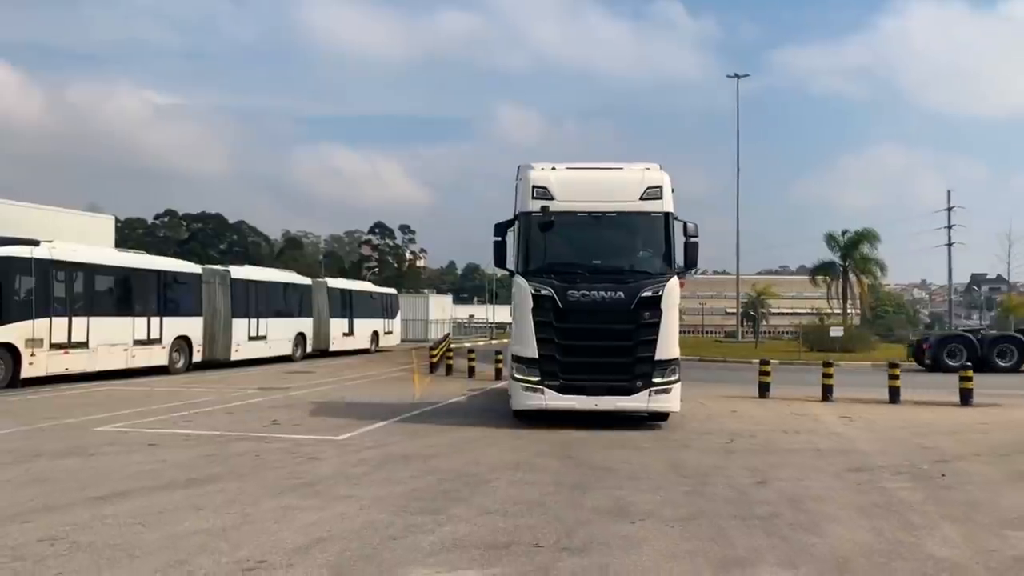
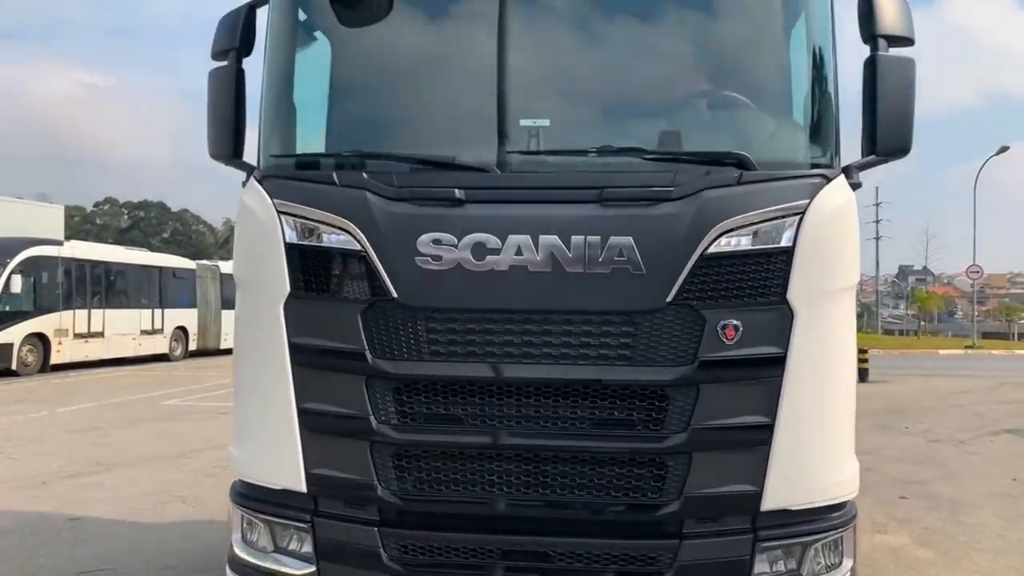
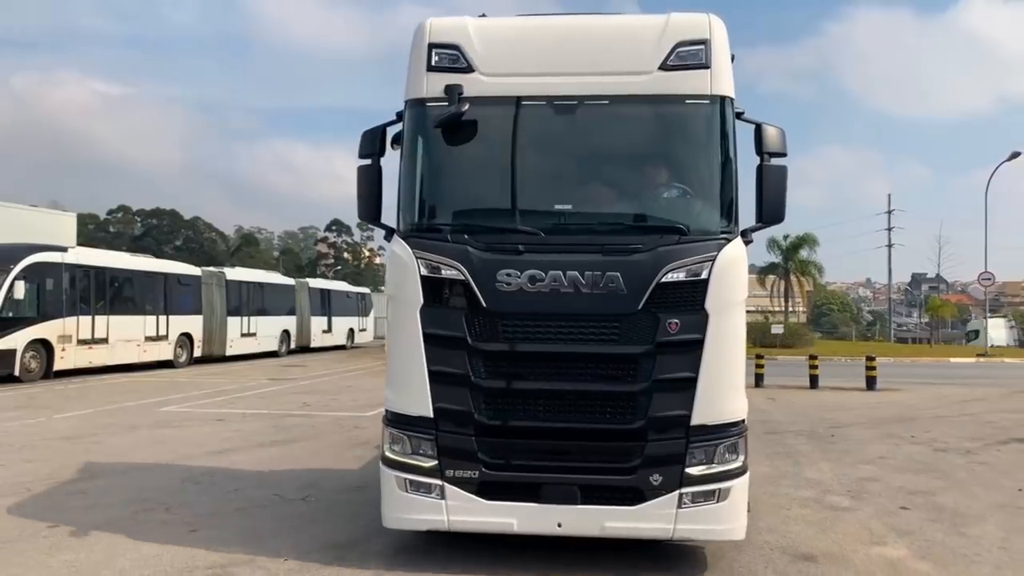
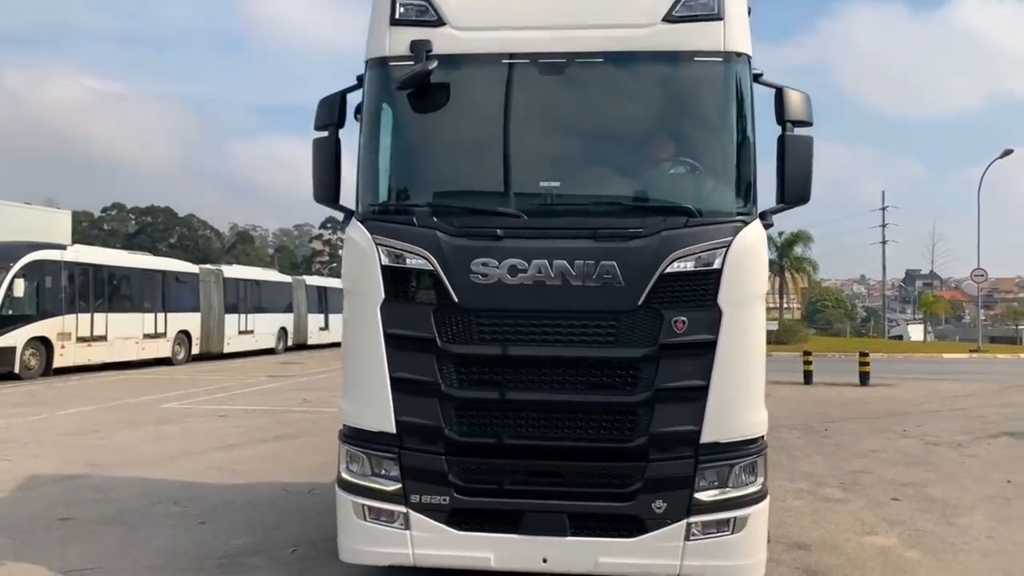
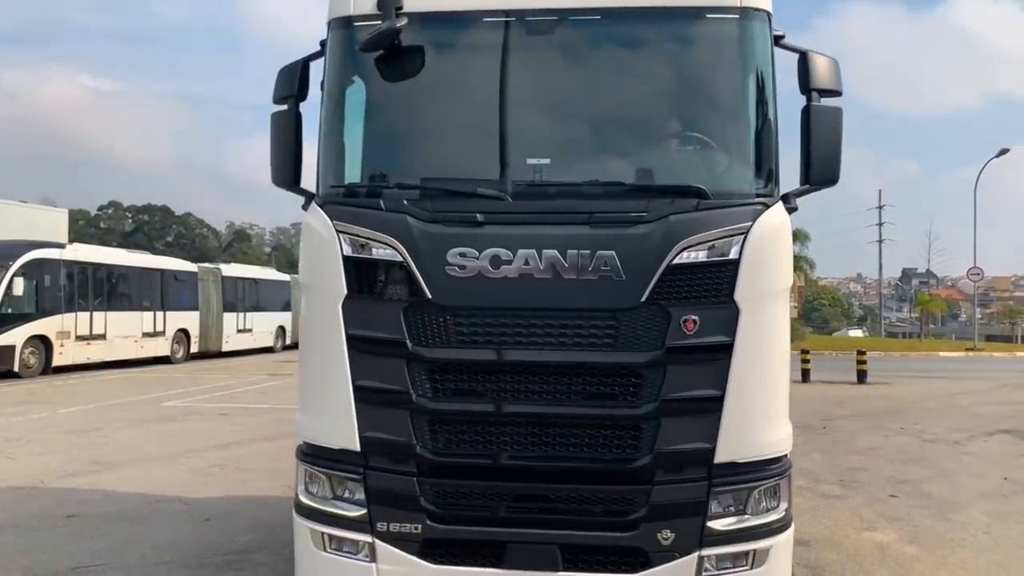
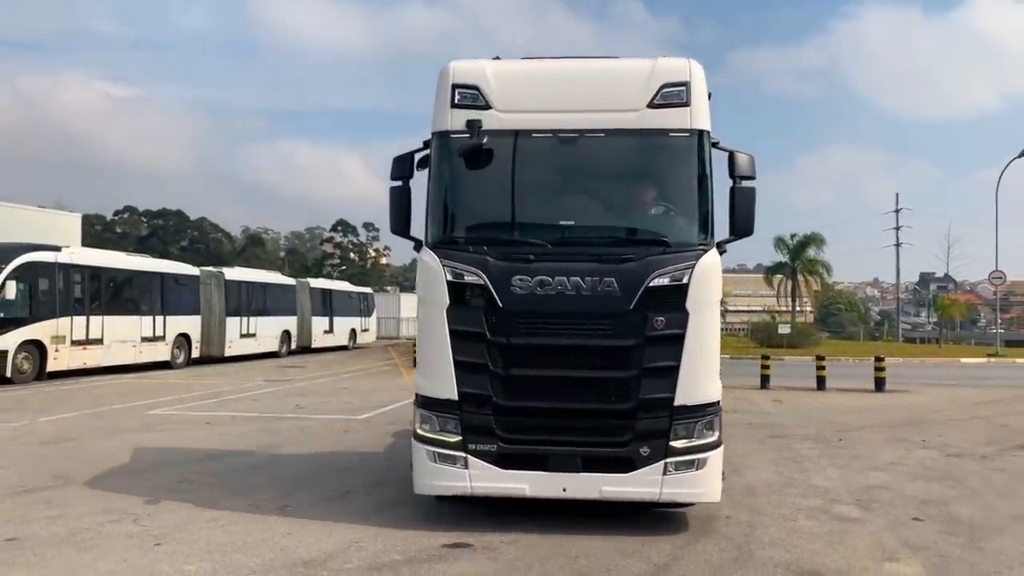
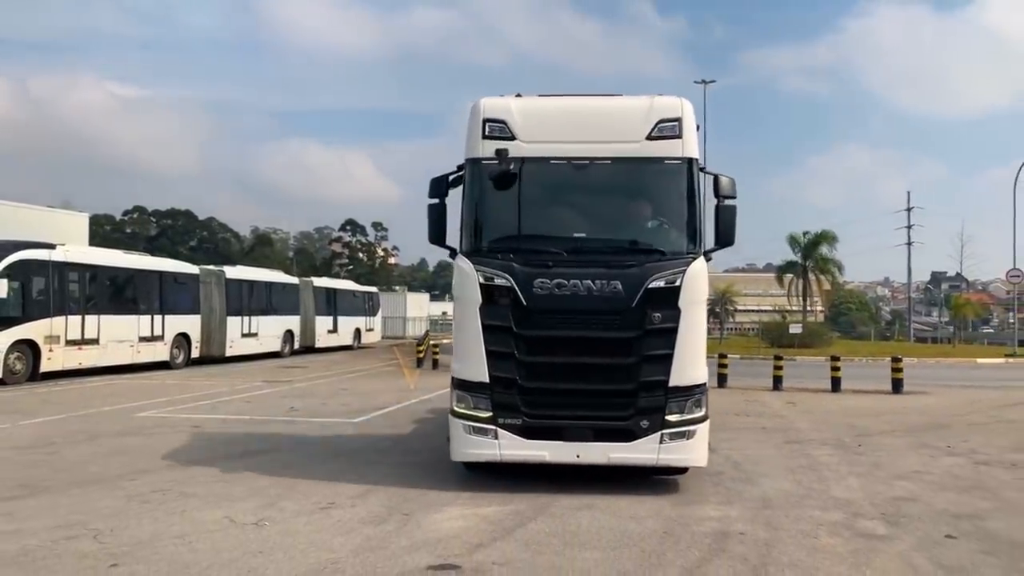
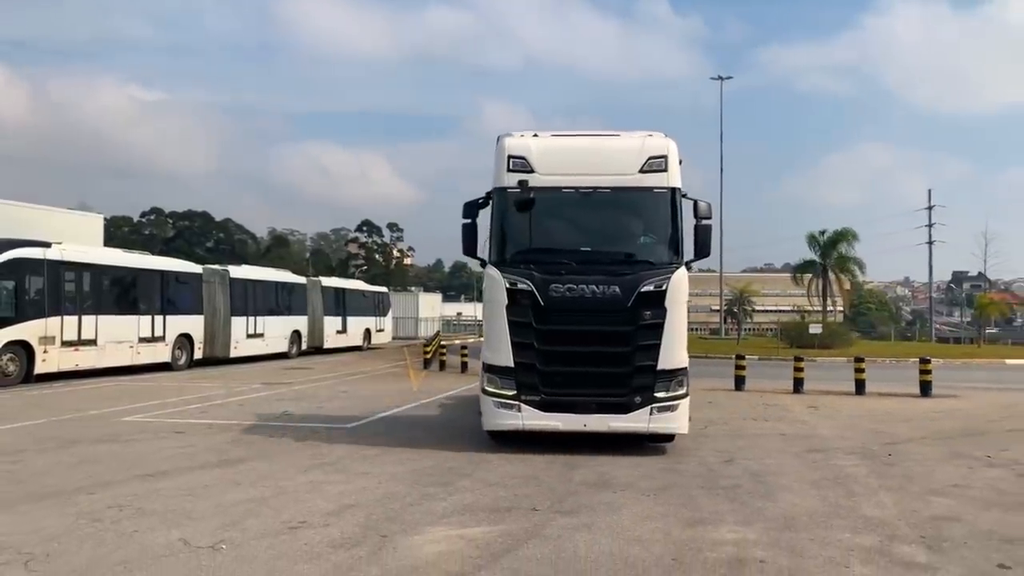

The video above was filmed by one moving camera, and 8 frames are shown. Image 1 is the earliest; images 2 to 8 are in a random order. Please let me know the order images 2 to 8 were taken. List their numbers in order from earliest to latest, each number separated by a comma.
8, 7, 6, 3, 4, 5, 2
